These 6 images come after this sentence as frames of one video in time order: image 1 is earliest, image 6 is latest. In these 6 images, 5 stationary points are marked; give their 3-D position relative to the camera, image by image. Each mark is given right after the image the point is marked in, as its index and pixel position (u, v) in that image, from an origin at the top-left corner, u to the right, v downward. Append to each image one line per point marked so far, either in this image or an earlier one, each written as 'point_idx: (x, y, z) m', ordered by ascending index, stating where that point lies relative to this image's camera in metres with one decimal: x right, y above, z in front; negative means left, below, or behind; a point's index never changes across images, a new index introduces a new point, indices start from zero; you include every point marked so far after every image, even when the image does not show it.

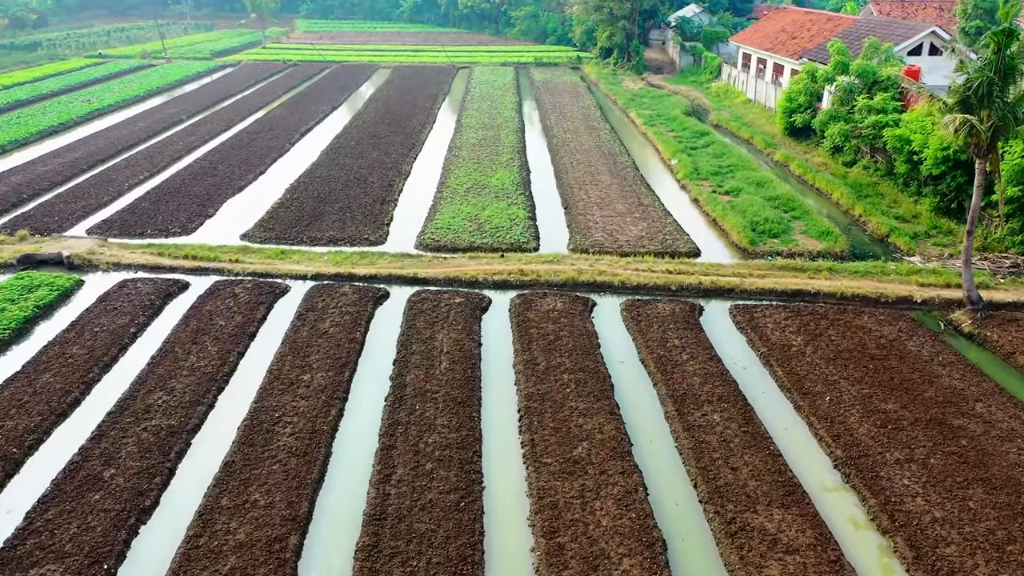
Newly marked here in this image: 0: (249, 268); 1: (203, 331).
0: (-5.6, +0.4, +14.8) m
1: (-5.4, -0.8, +12.1) m
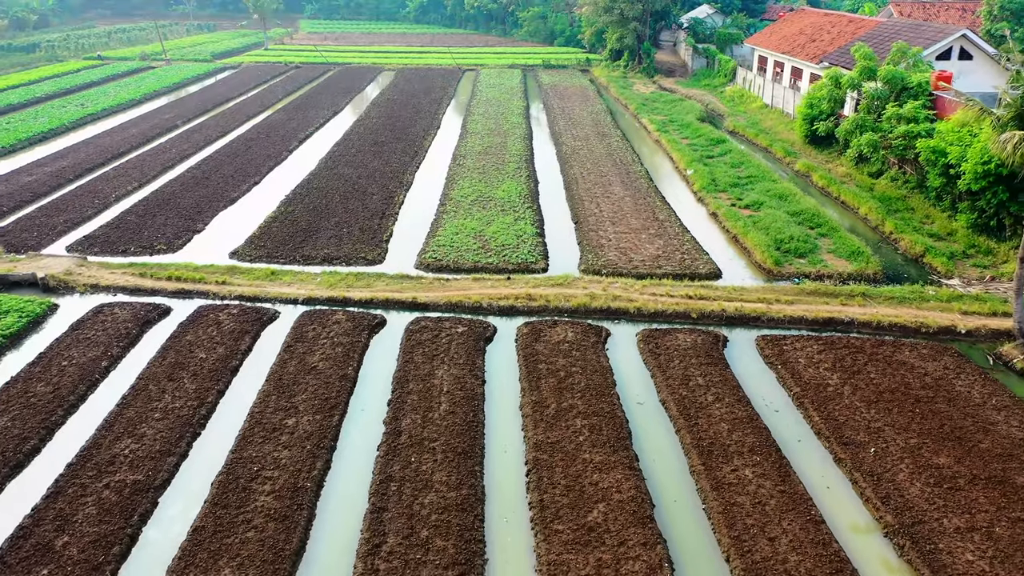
0: (-5.5, -0.1, +13.8) m
1: (-5.2, -1.2, +11.1) m
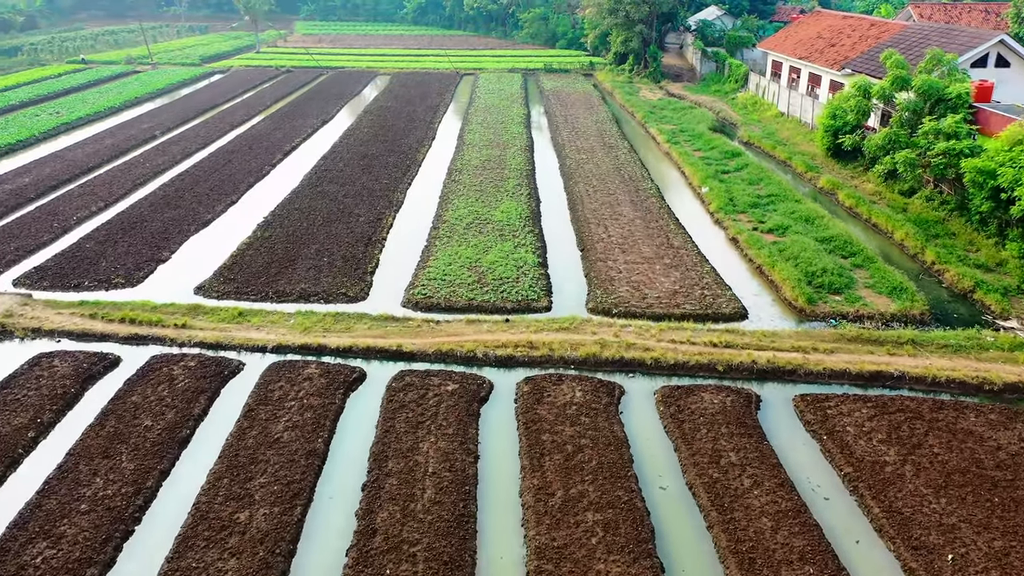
0: (-5.5, -0.8, +12.1) m
1: (-5.3, -2.0, +9.4) m
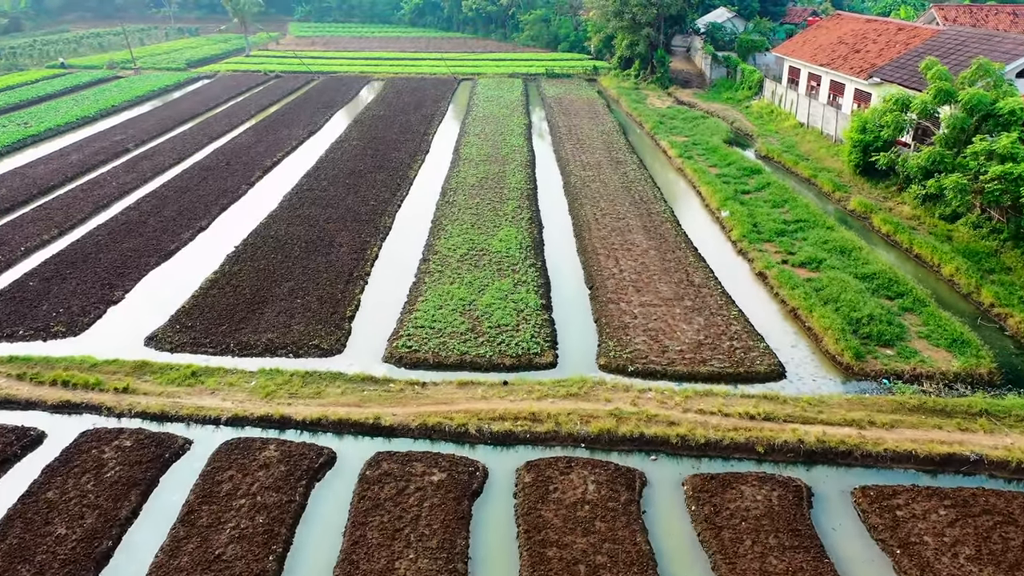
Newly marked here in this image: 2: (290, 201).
0: (-5.5, -1.7, +10.3) m
1: (-5.3, -2.9, +7.6) m
2: (-5.8, +2.3, +18.5) m
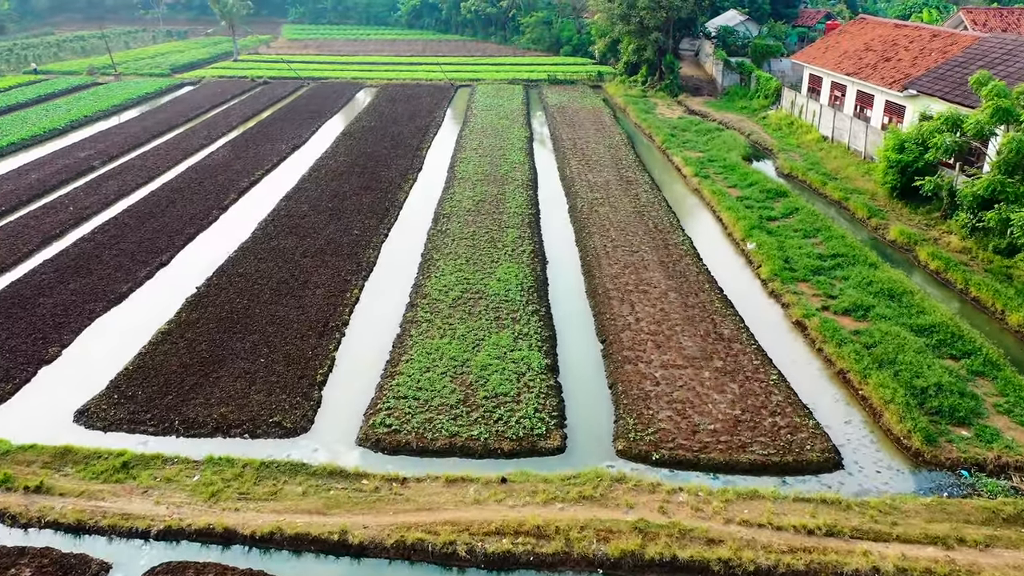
0: (-5.5, -2.6, +8.4) m
1: (-5.3, -3.8, +5.6) m
2: (-5.8, +1.4, +16.5) m
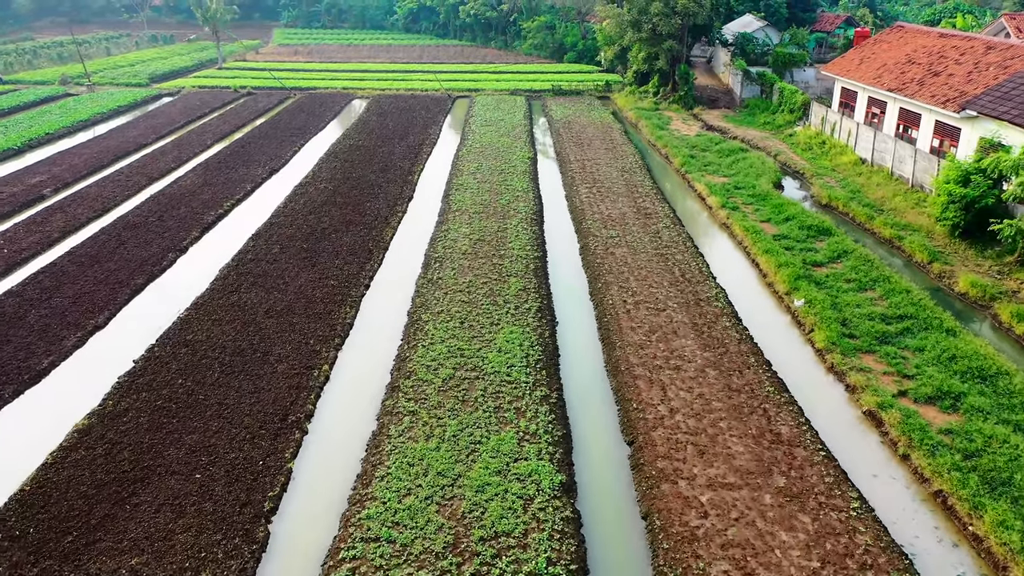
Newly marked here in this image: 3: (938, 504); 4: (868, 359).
0: (-5.4, -3.9, +5.9) m
1: (-5.2, -5.0, +3.2) m
2: (-5.8, +0.1, +14.1) m
3: (+5.2, -2.6, +8.6) m
4: (+5.8, -1.2, +11.4) m
